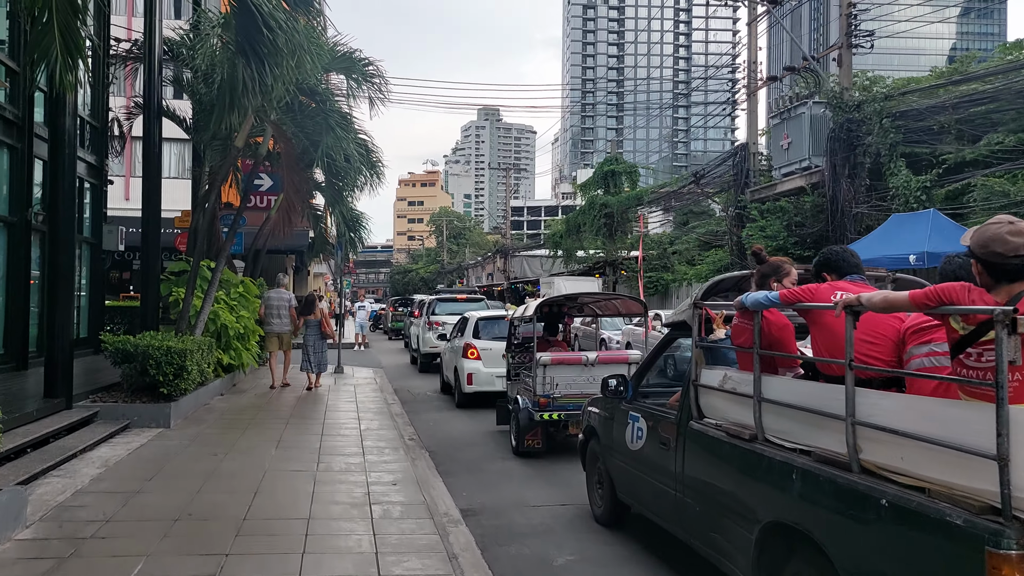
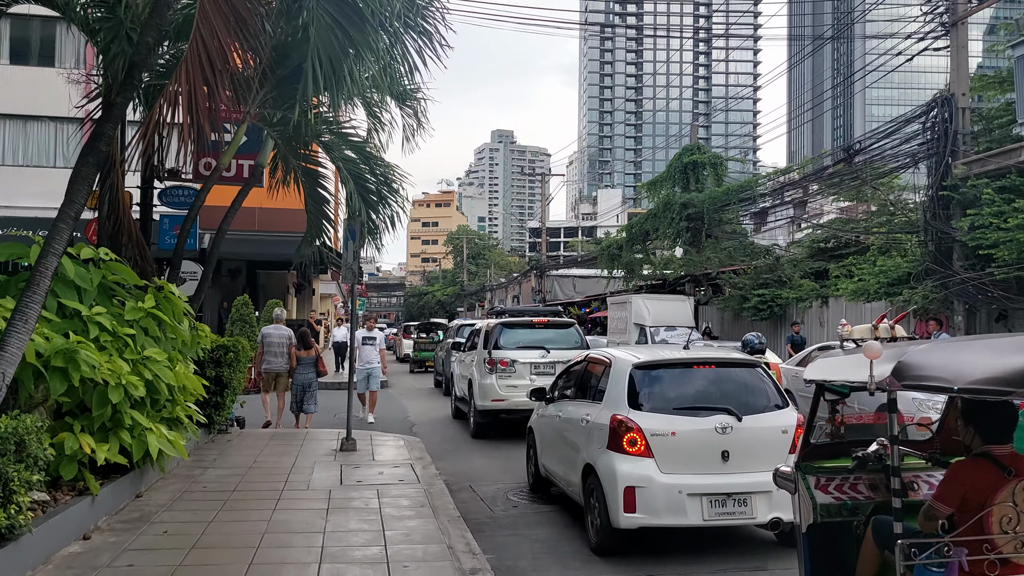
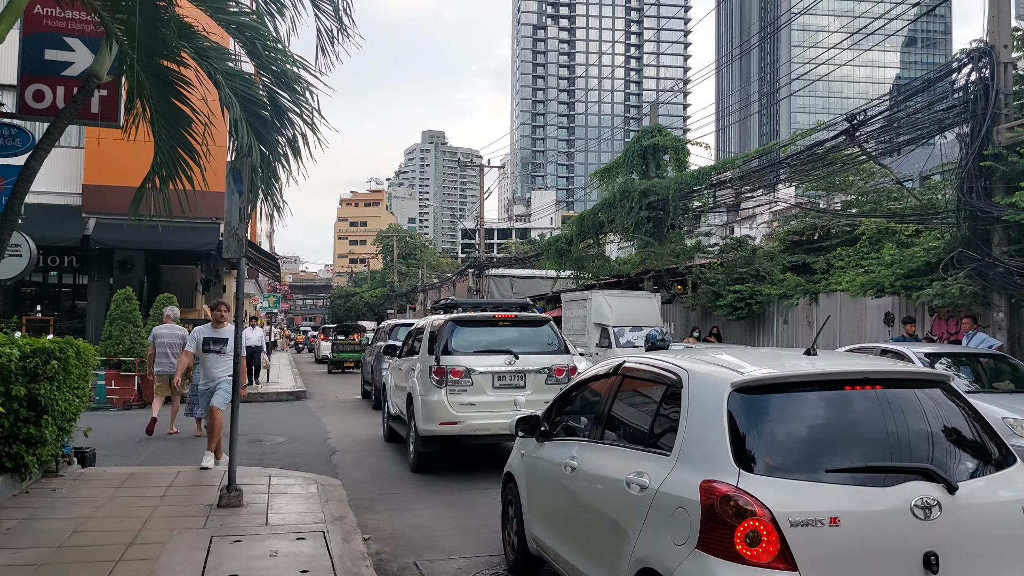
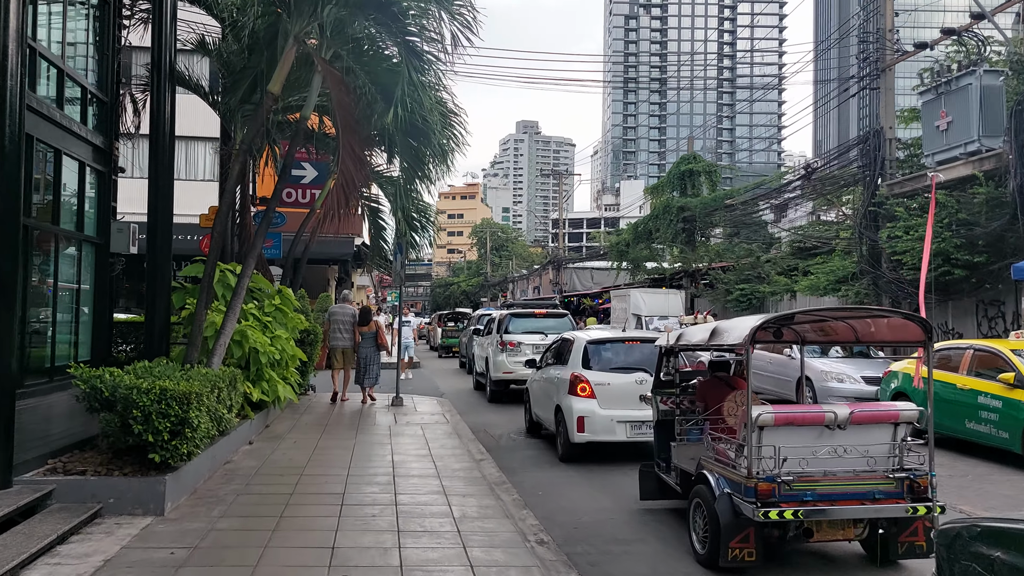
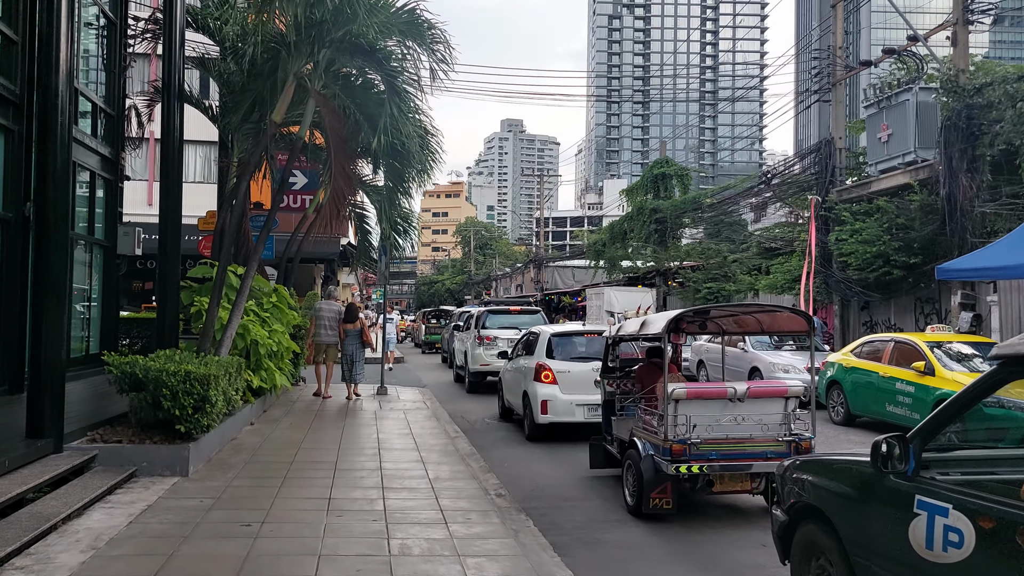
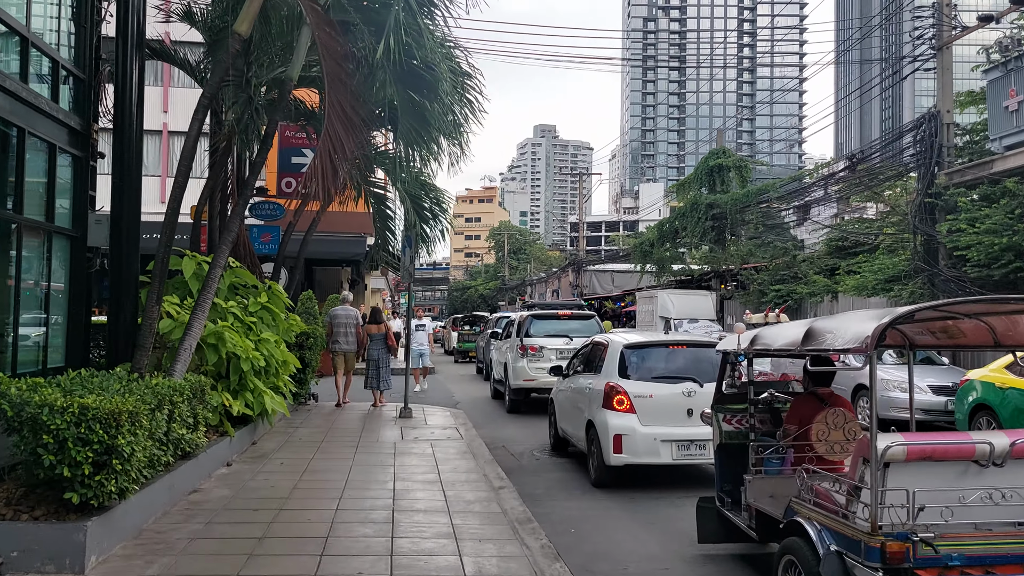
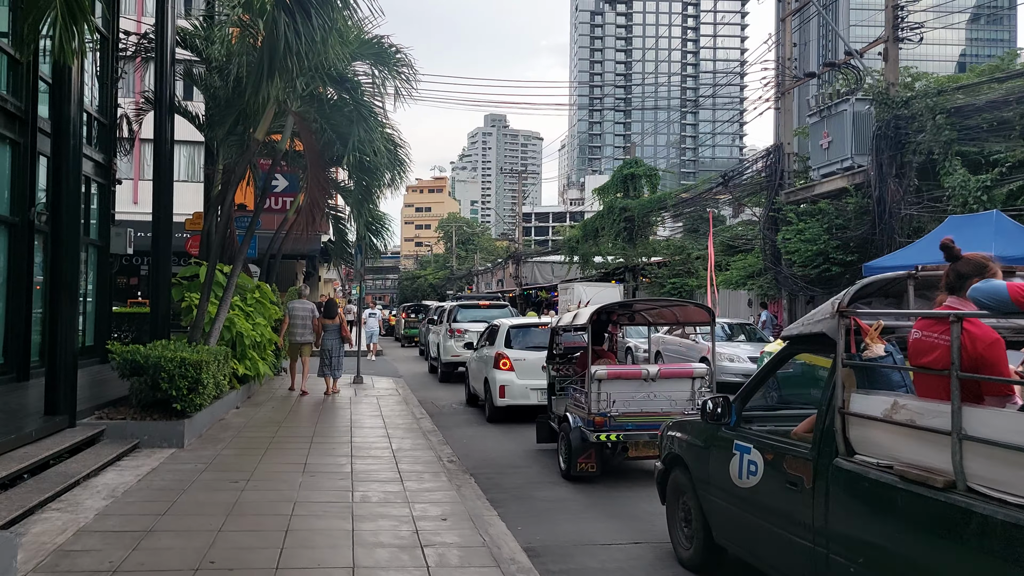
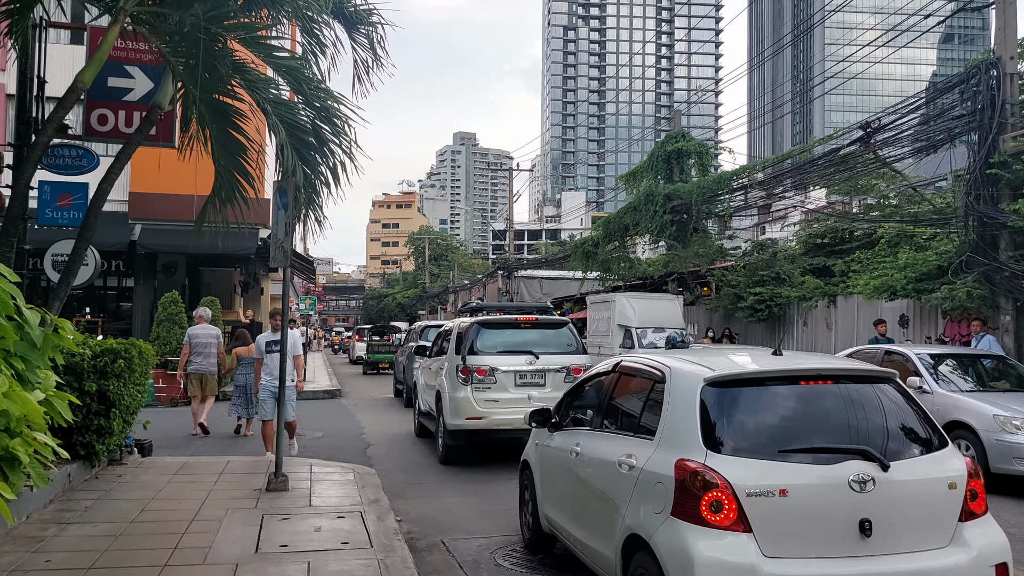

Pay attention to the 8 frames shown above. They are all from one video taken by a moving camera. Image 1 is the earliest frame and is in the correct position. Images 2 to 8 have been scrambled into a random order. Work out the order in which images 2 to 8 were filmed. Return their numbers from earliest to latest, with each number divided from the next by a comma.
7, 5, 4, 6, 2, 8, 3
